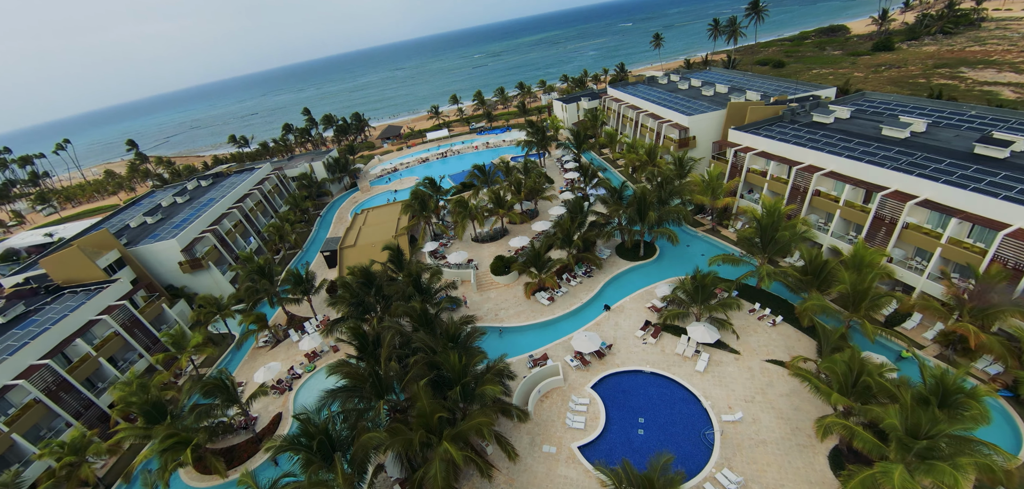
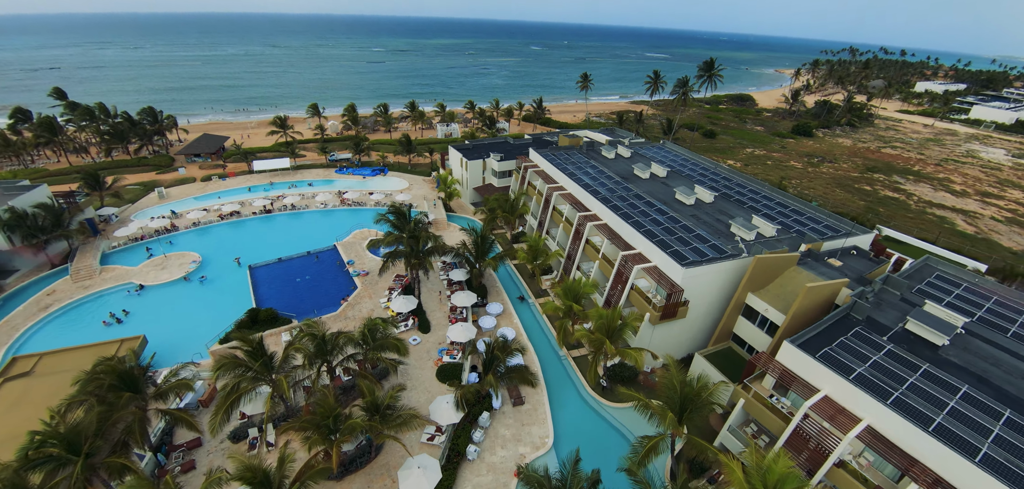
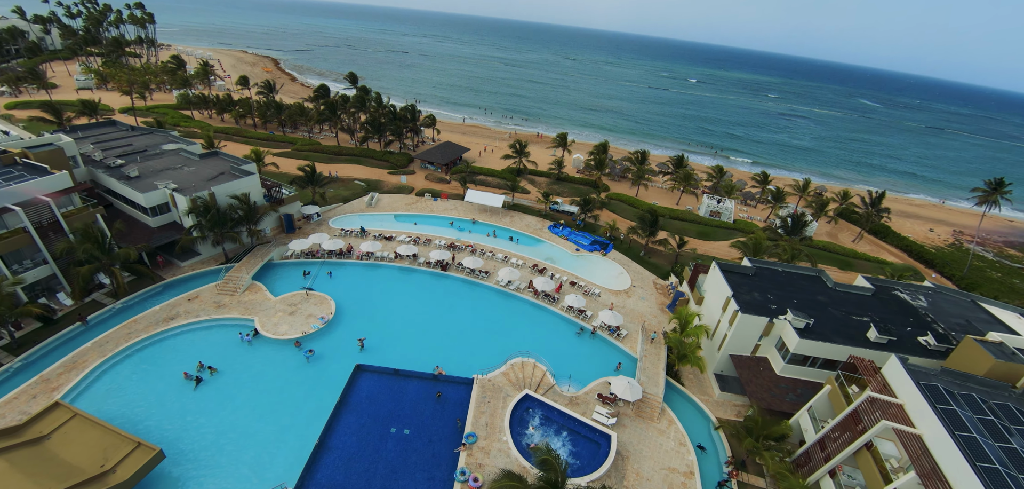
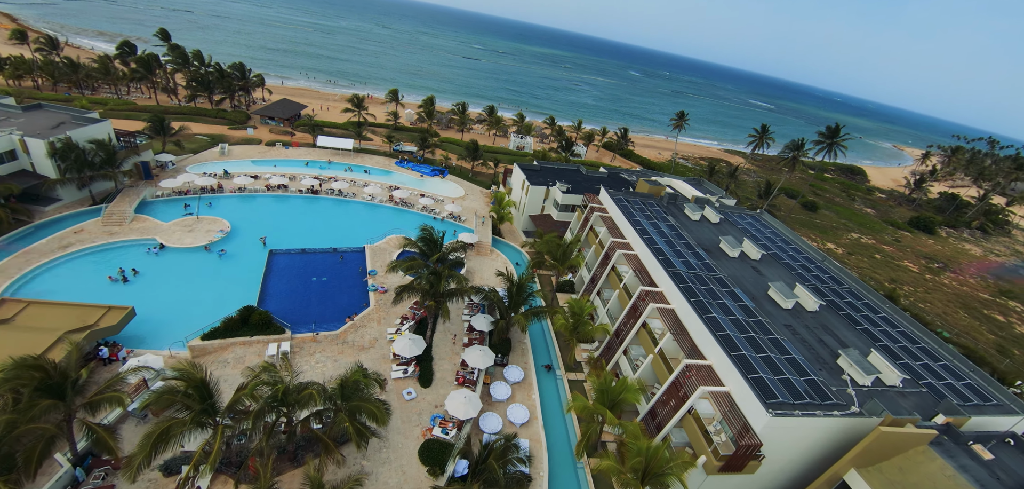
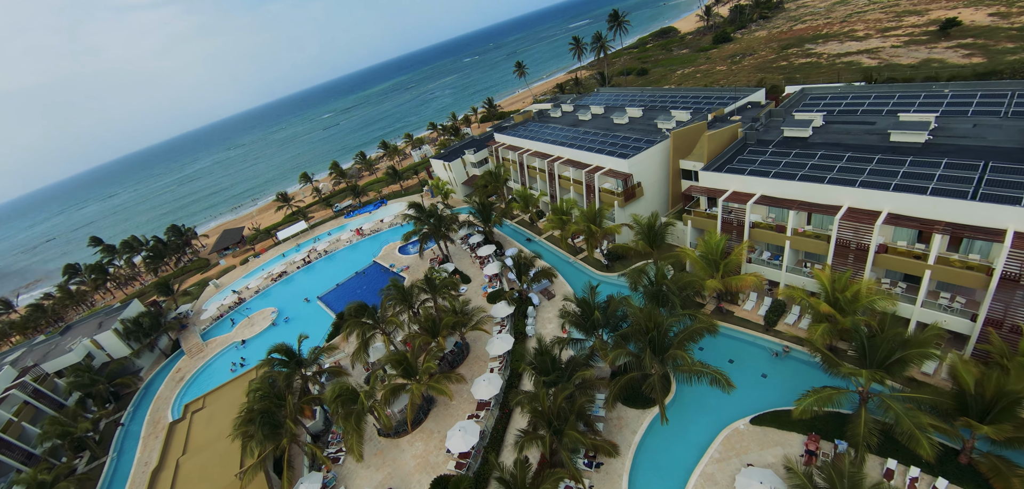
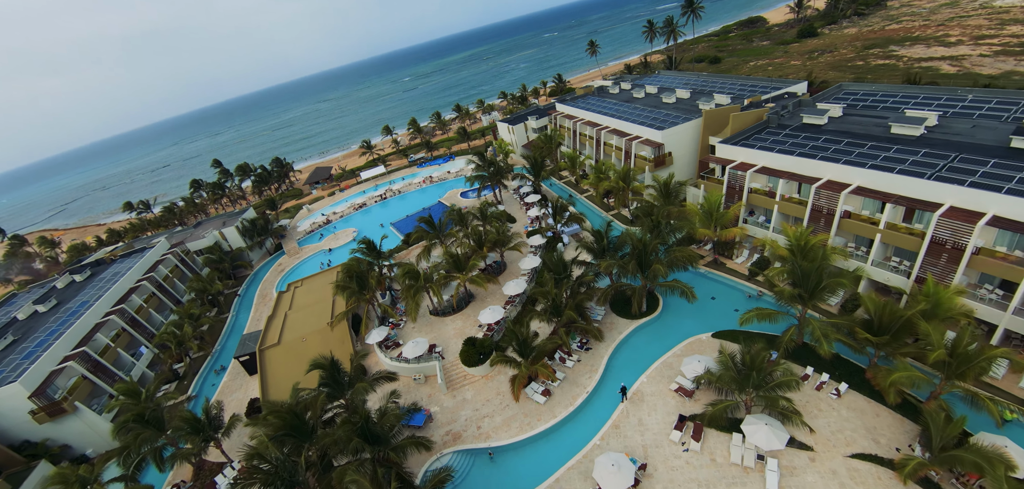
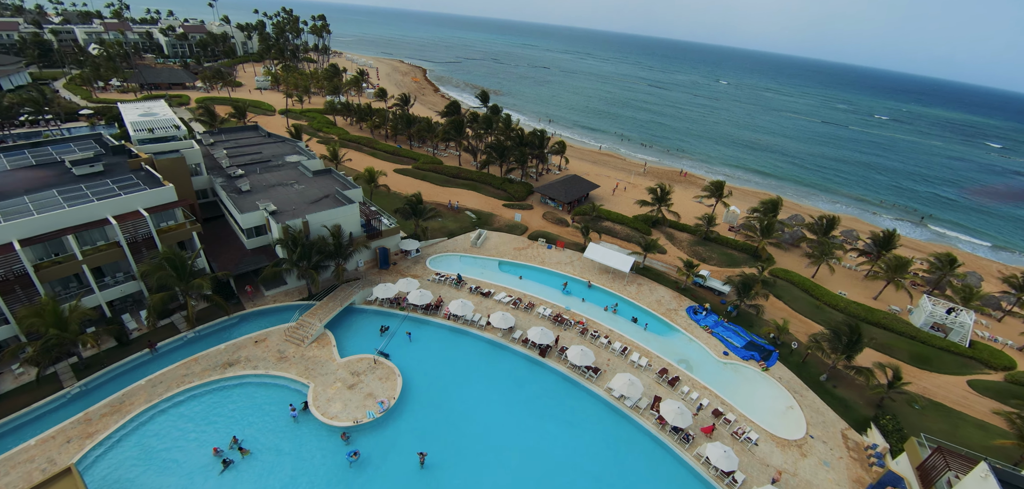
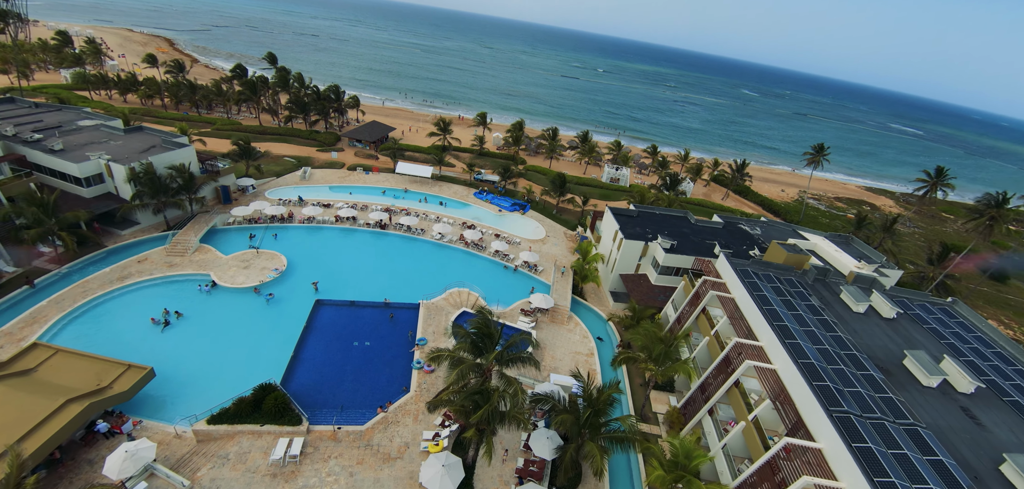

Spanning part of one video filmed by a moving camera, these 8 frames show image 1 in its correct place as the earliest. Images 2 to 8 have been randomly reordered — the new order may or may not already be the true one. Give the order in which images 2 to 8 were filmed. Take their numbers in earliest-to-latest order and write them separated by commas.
6, 5, 2, 4, 8, 3, 7
